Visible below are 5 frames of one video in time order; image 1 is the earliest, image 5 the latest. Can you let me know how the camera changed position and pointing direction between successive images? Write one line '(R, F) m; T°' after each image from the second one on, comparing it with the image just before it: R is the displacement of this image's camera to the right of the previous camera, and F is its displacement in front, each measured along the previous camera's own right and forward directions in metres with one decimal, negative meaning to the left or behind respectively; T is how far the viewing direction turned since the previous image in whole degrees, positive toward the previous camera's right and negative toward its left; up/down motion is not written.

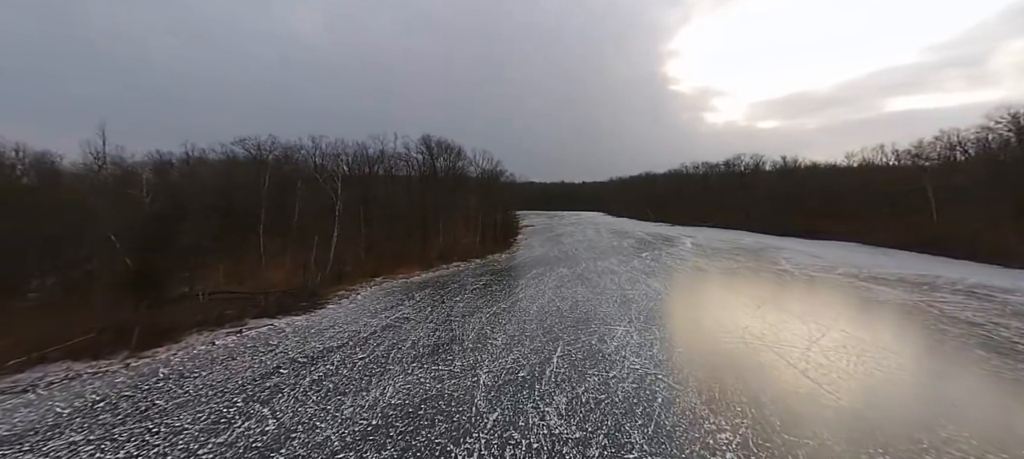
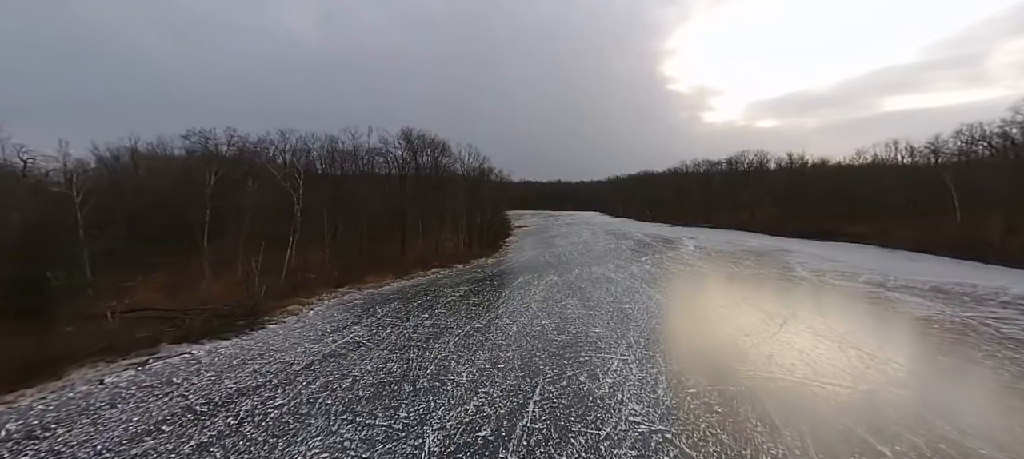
(+0.9, +3.0) m; 0°
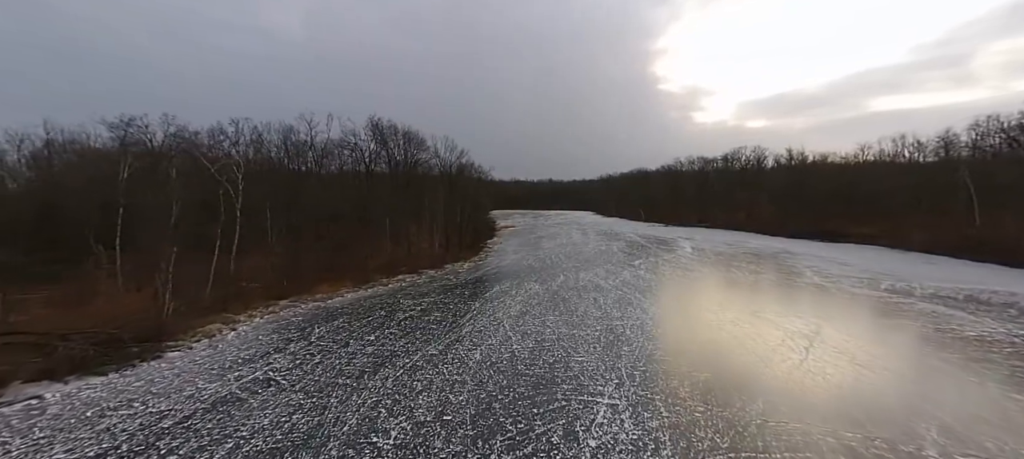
(+1.0, +3.2) m; +1°
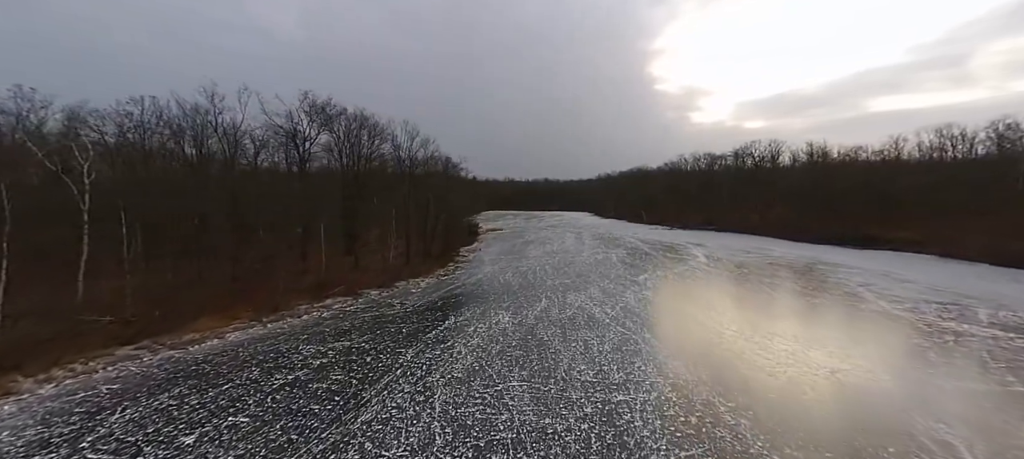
(+1.5, +6.0) m; 0°
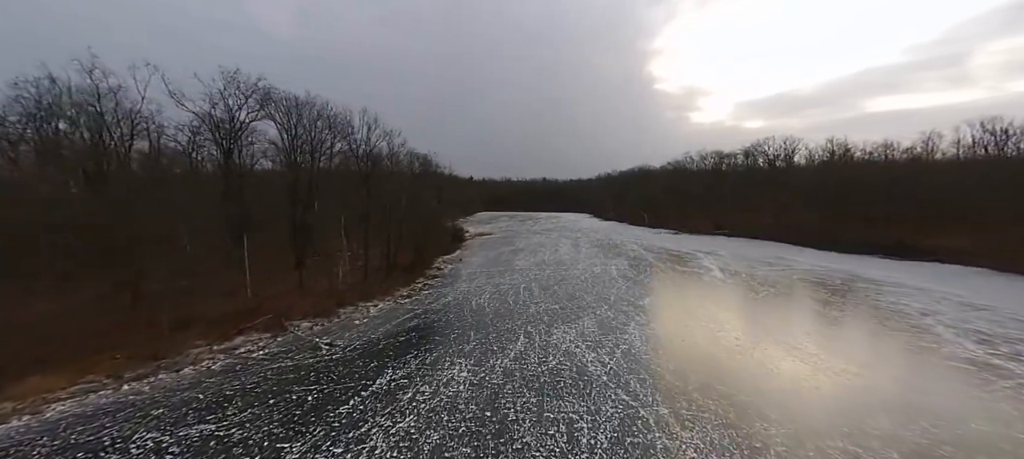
(+1.1, +4.4) m; 0°
